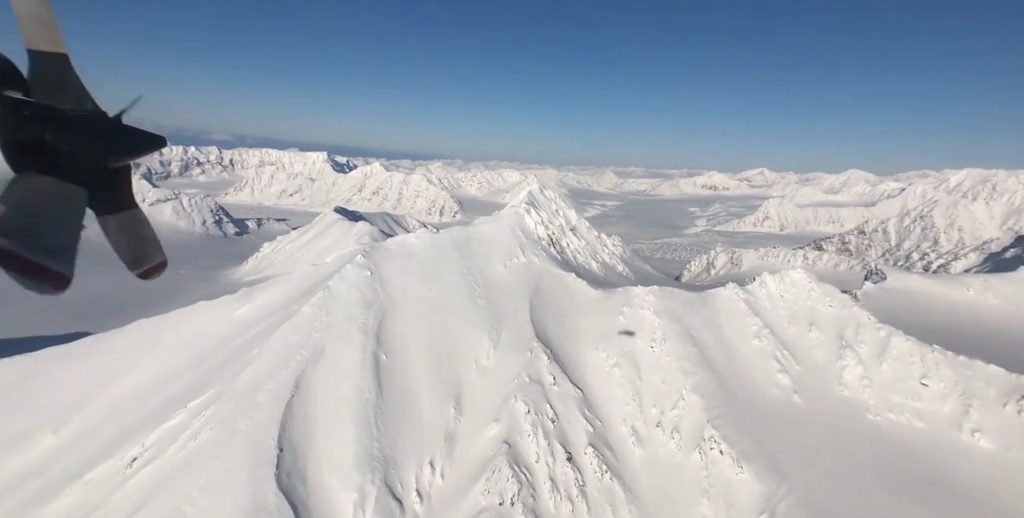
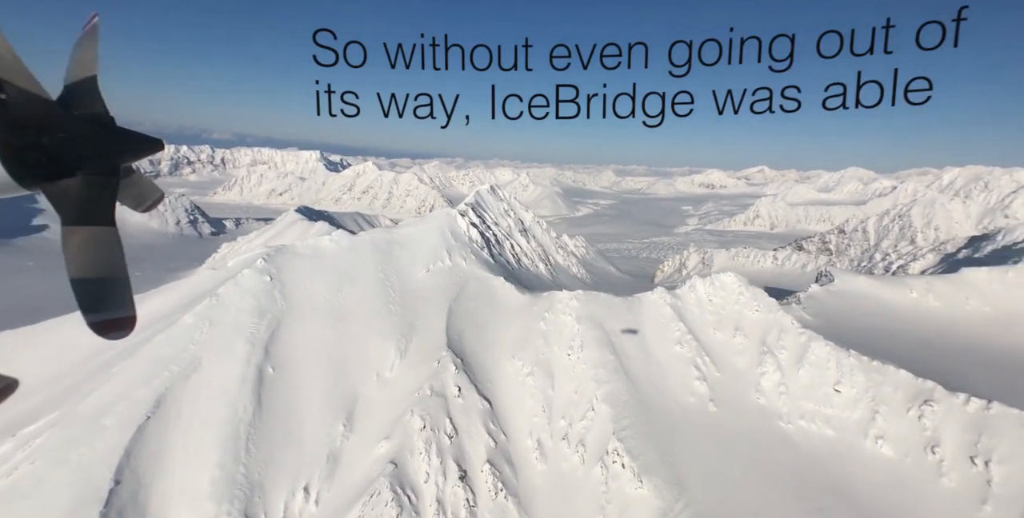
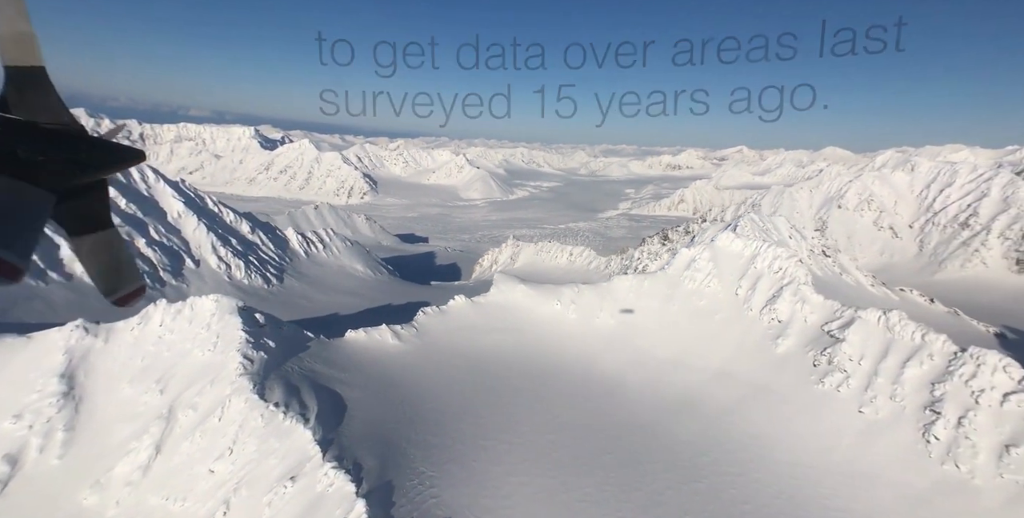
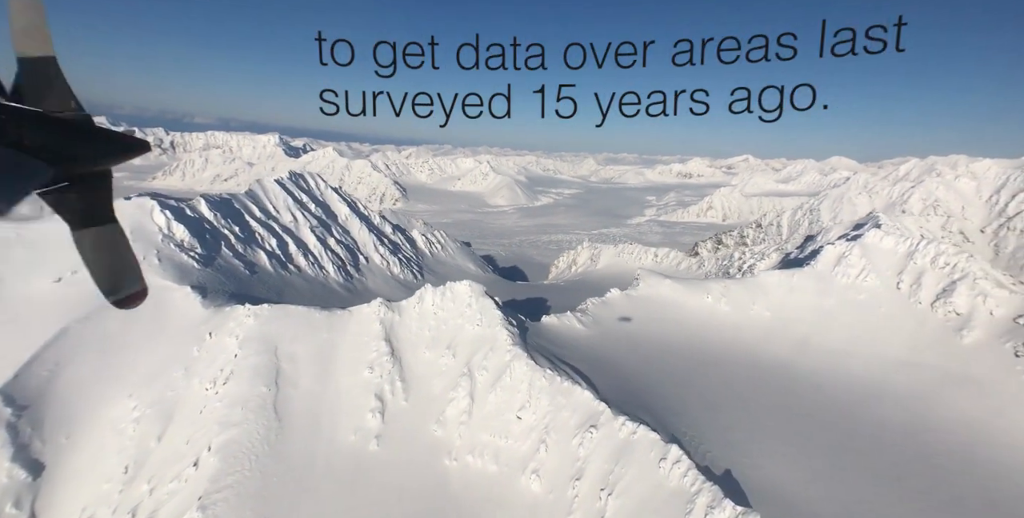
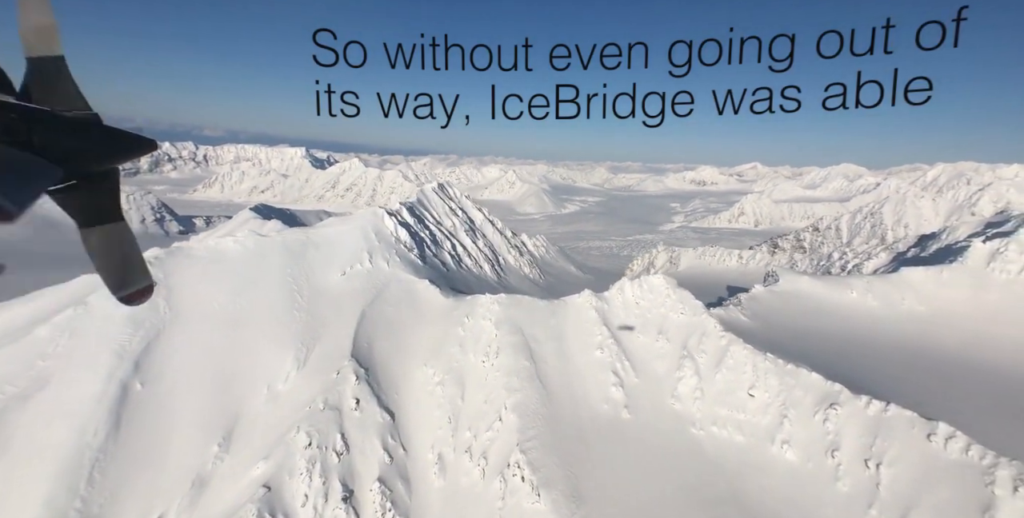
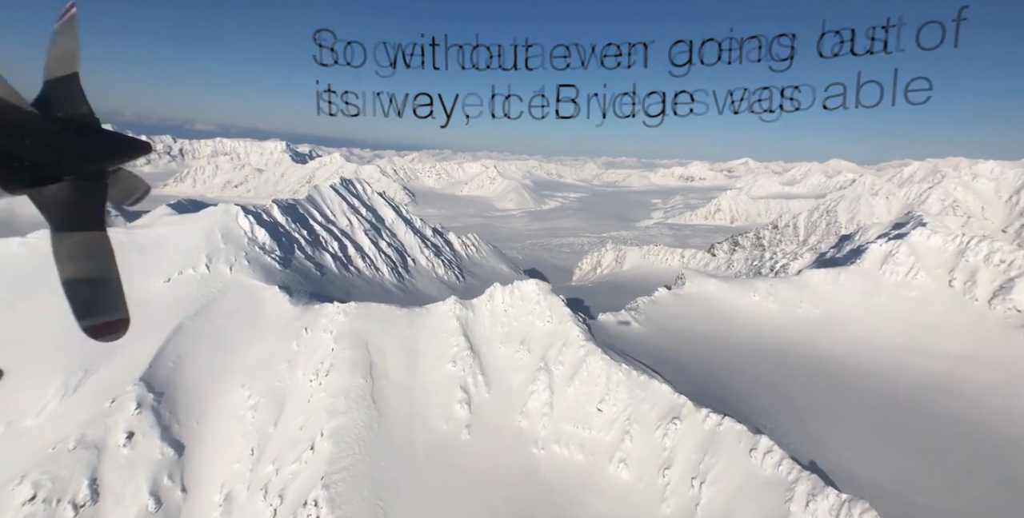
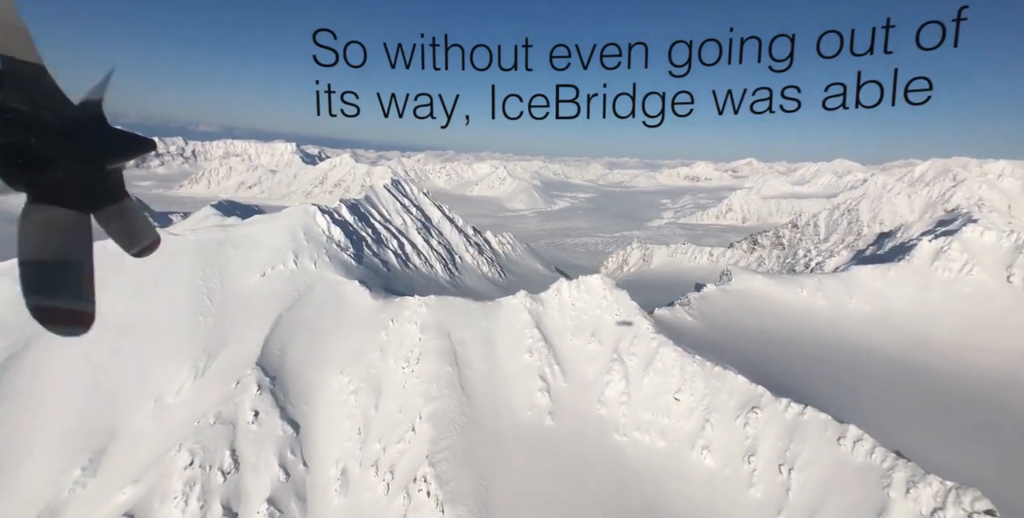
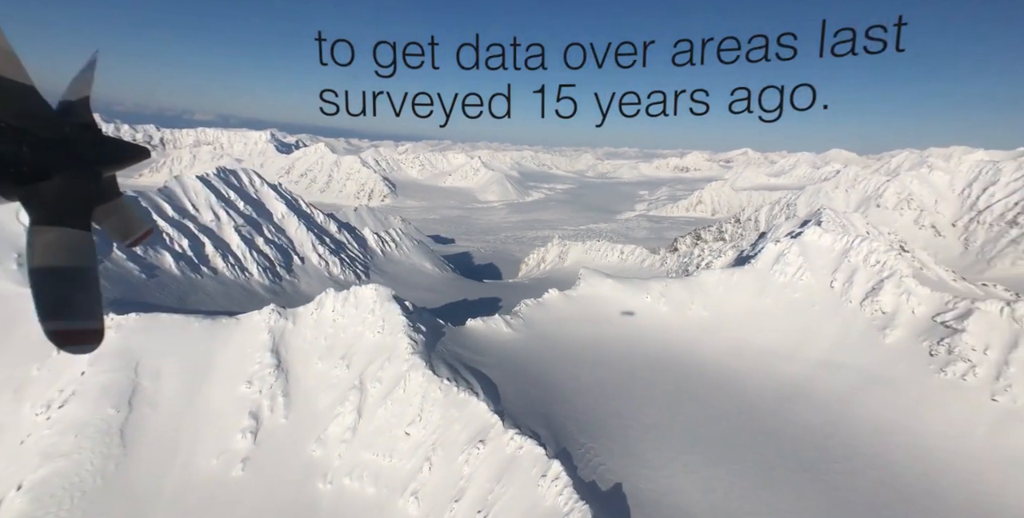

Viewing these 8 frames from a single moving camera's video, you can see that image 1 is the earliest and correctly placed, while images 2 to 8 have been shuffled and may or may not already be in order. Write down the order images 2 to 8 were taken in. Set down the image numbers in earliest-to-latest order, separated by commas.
2, 5, 7, 6, 4, 8, 3
